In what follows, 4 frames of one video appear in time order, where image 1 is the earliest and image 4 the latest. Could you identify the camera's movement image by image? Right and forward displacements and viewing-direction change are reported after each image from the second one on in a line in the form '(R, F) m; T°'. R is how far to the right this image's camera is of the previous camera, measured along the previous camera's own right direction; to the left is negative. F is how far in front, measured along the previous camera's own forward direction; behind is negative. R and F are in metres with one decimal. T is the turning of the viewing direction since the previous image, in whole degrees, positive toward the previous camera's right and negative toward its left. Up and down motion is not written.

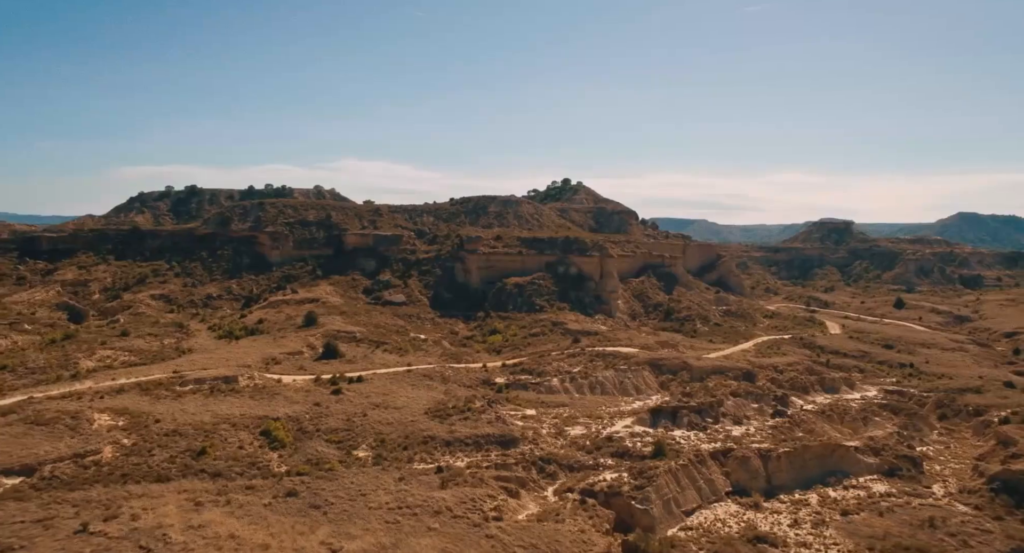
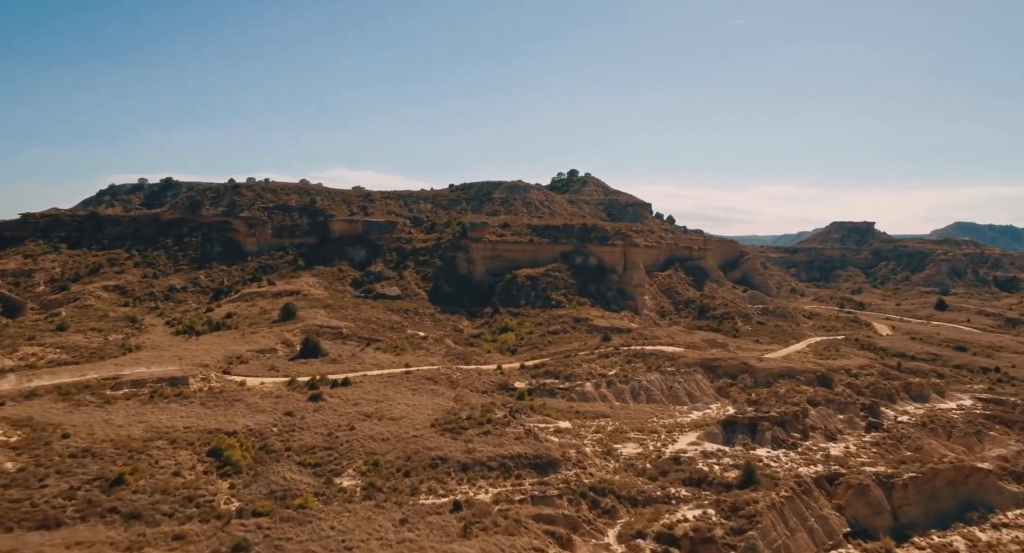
(-1.9, +8.8) m; +1°
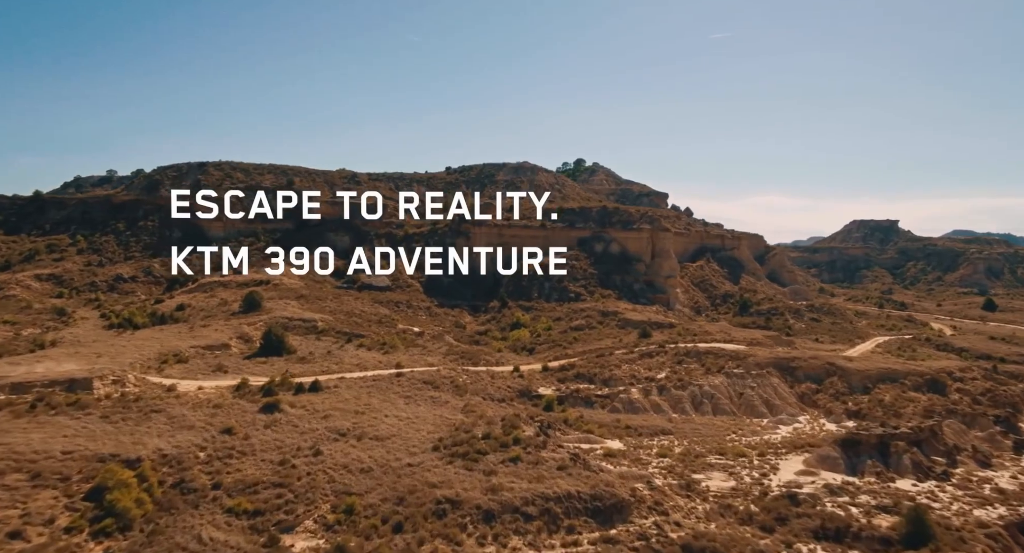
(-1.4, +8.7) m; +1°
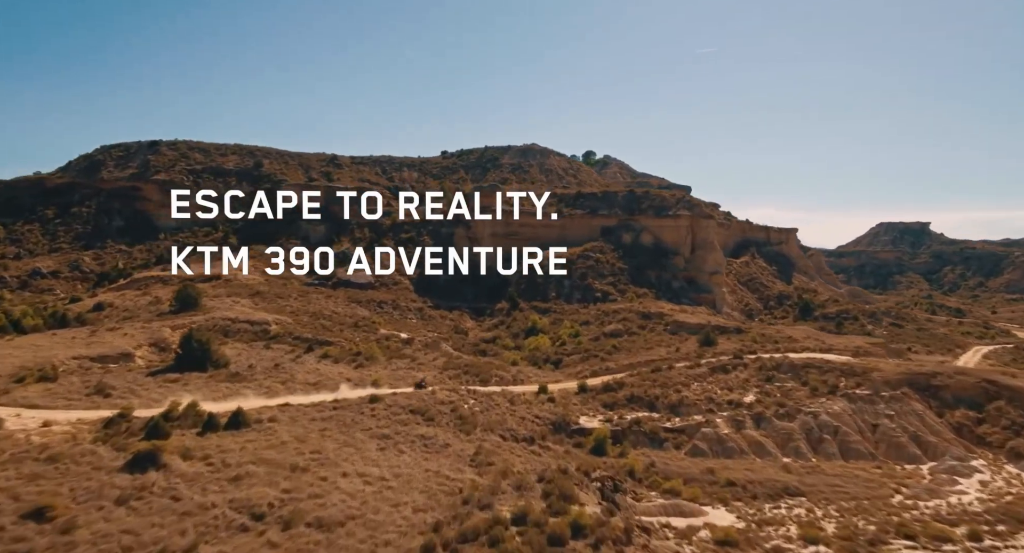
(-1.0, +9.1) m; +1°
